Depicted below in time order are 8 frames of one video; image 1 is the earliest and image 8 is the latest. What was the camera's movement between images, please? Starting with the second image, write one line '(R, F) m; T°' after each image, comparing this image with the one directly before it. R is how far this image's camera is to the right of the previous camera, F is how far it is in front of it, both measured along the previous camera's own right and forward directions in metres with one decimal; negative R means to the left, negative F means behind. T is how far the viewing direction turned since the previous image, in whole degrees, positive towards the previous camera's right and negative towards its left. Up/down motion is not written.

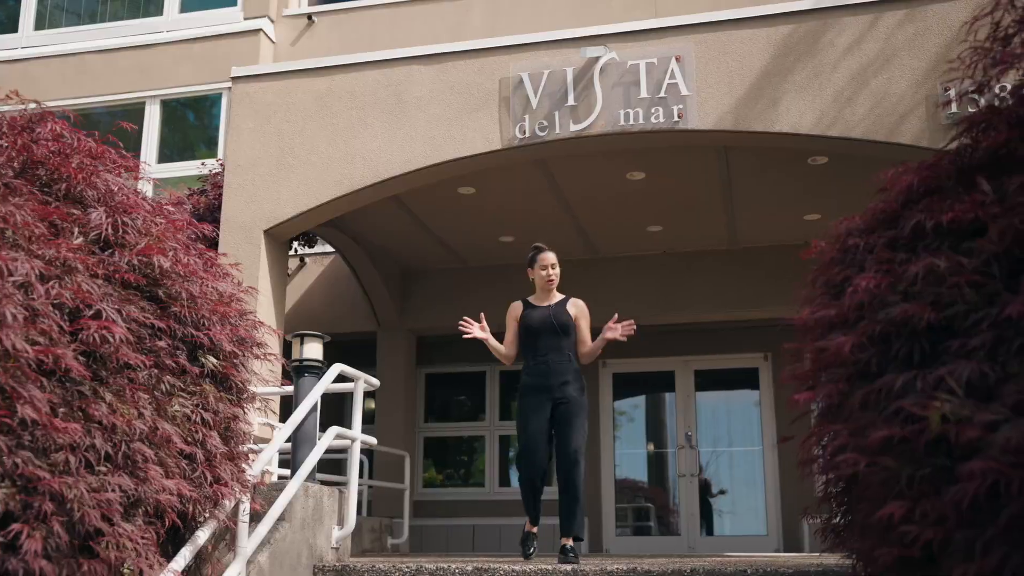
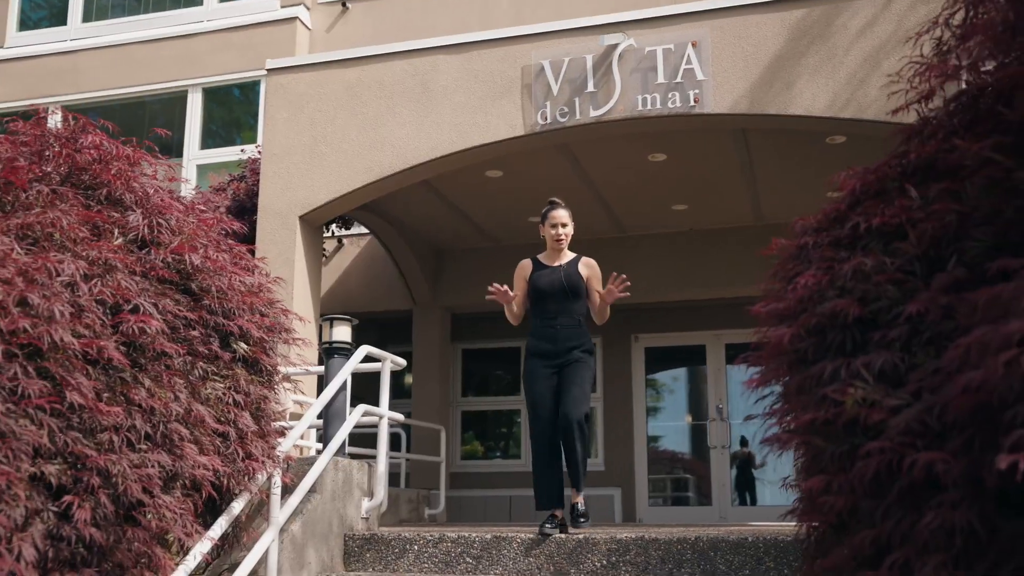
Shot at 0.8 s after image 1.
(+0.2, -0.3) m; -3°
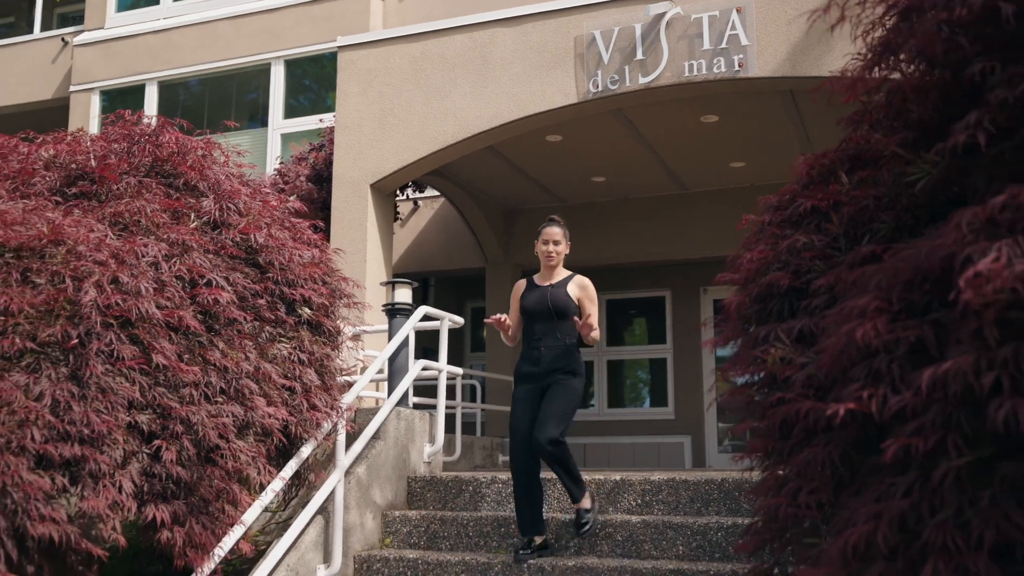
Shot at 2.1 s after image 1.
(+0.3, -0.5) m; -5°
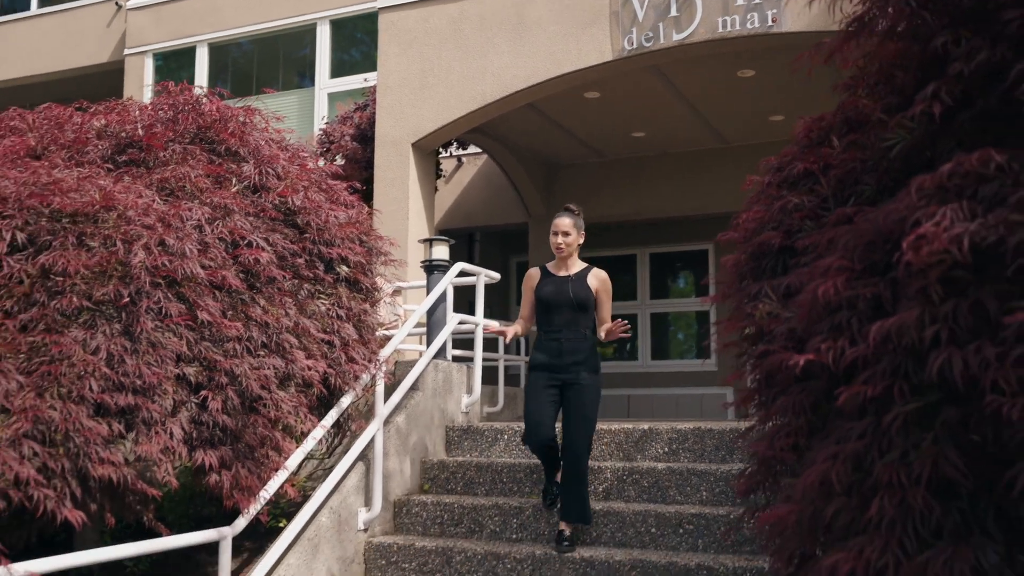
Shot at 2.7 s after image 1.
(+0.1, -0.2) m; -3°
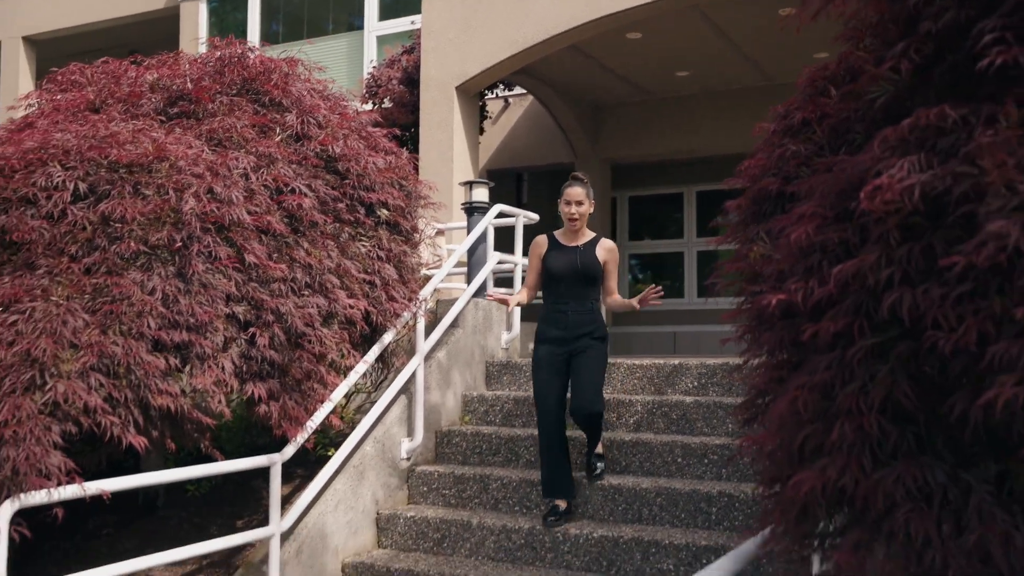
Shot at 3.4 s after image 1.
(+0.1, -0.2) m; -3°
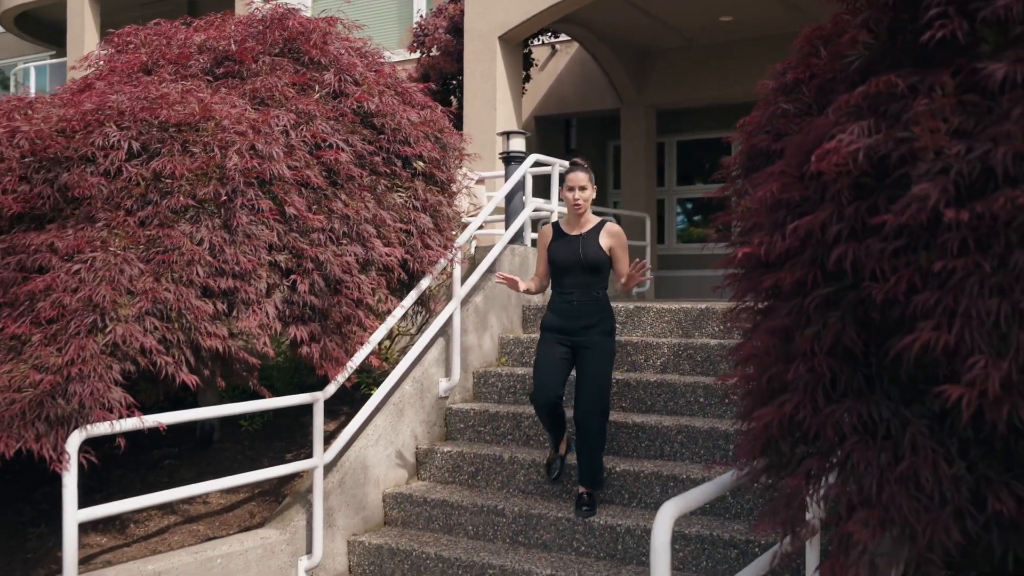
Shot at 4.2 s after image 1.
(+0.2, -0.3) m; -3°
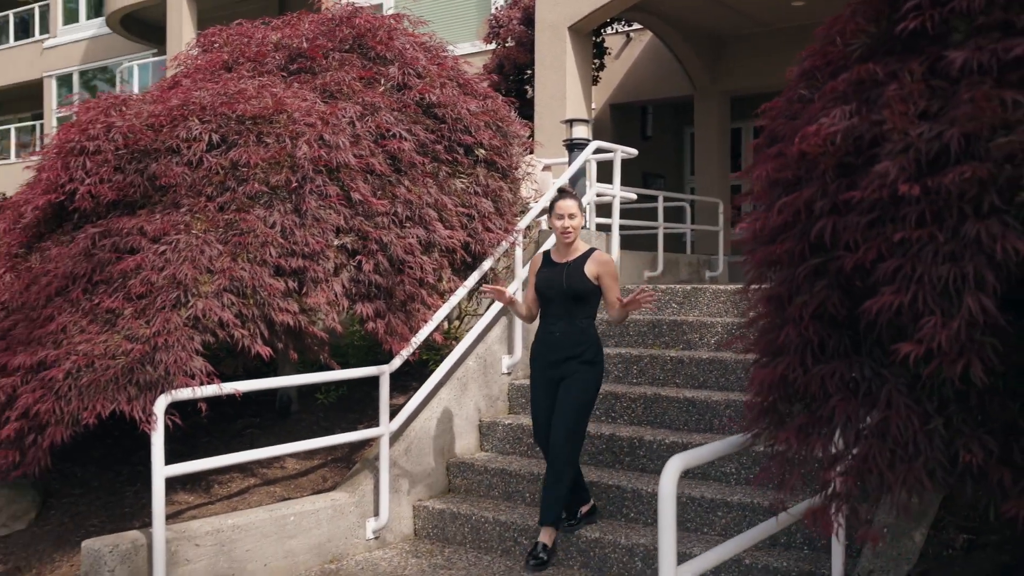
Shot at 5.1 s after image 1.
(+0.2, -0.3) m; -5°
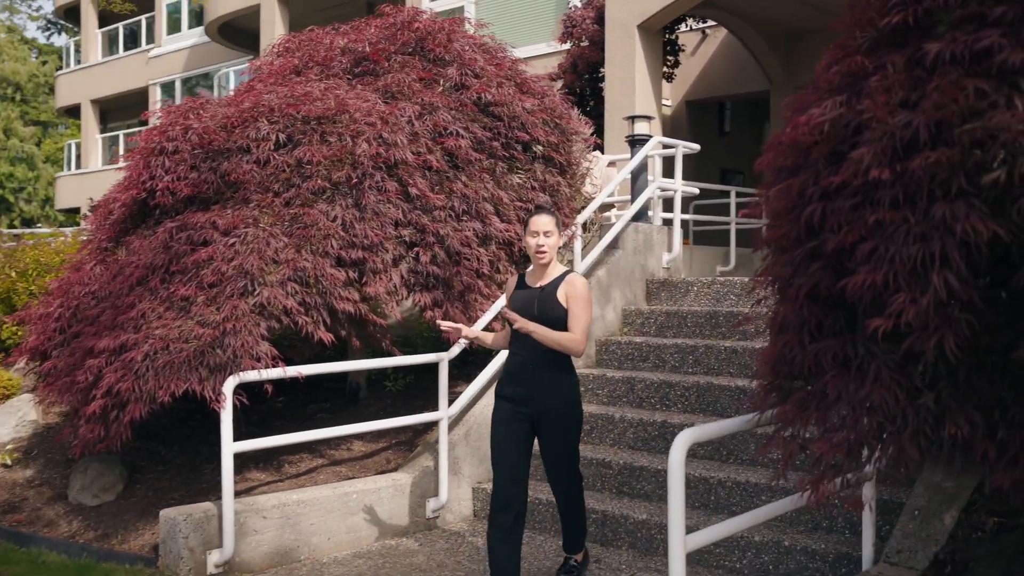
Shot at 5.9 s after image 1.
(+0.2, -0.2) m; -5°
